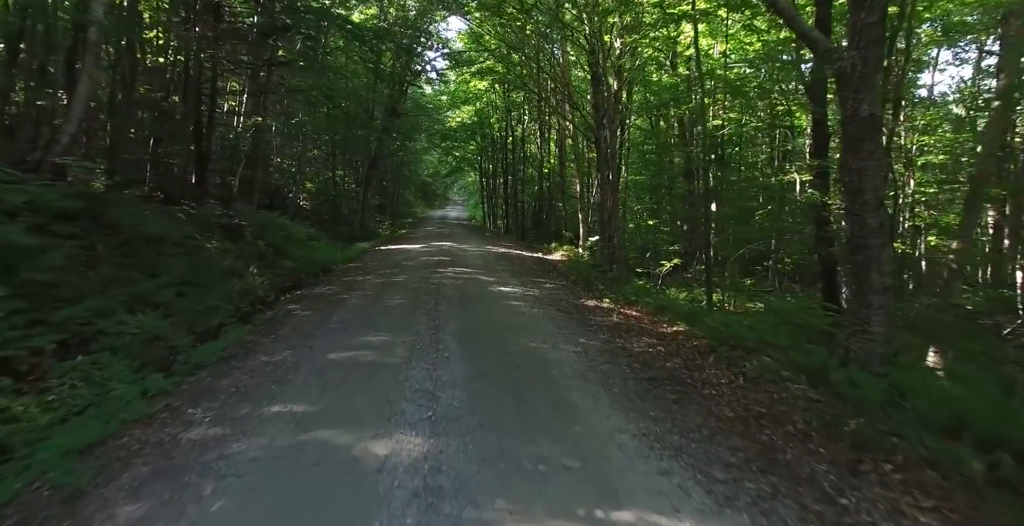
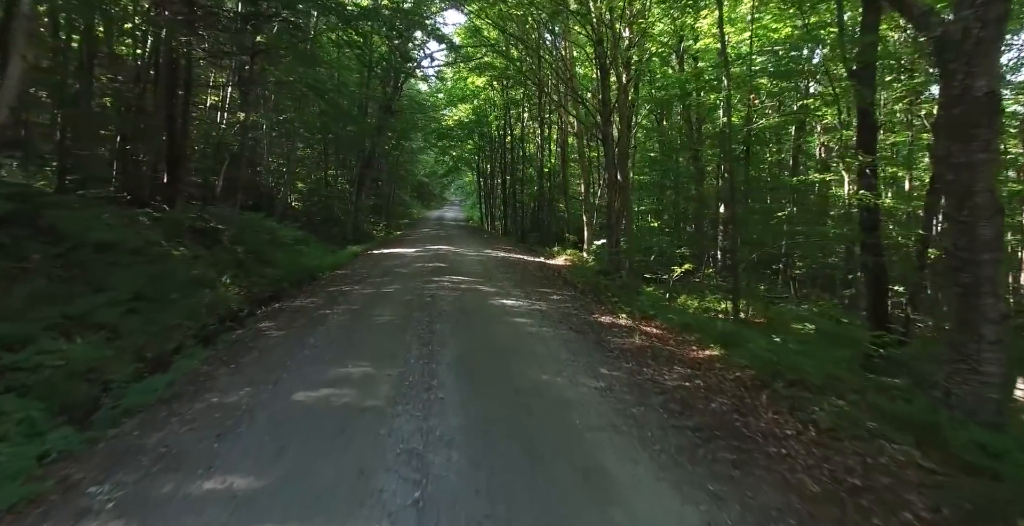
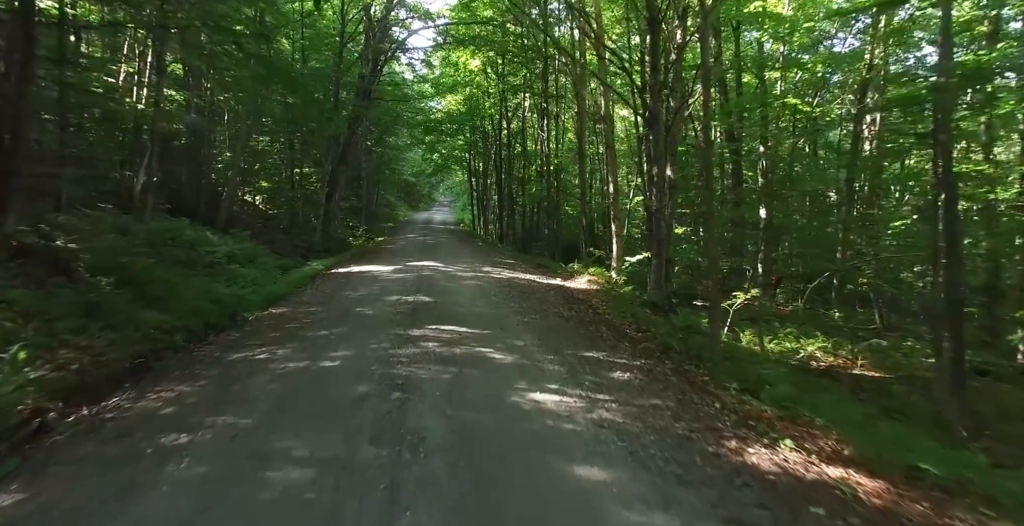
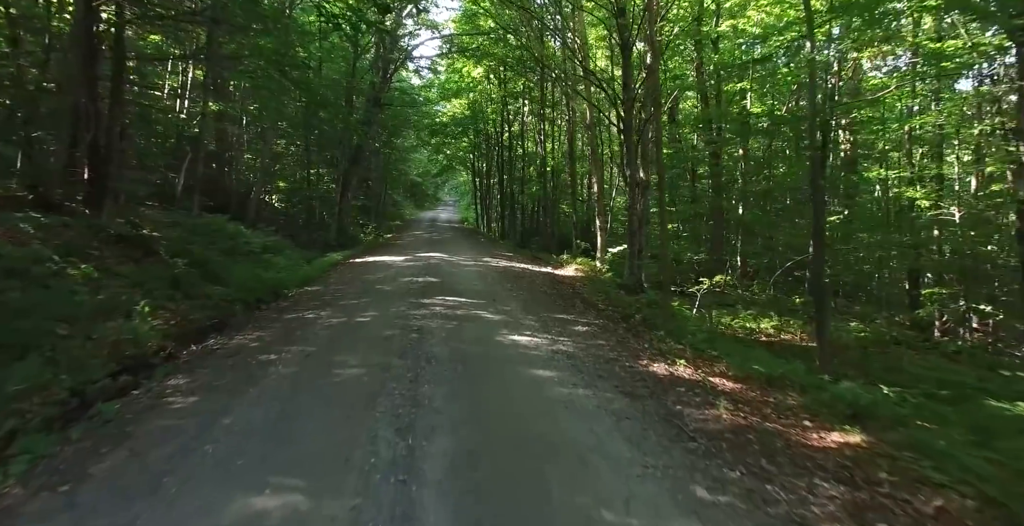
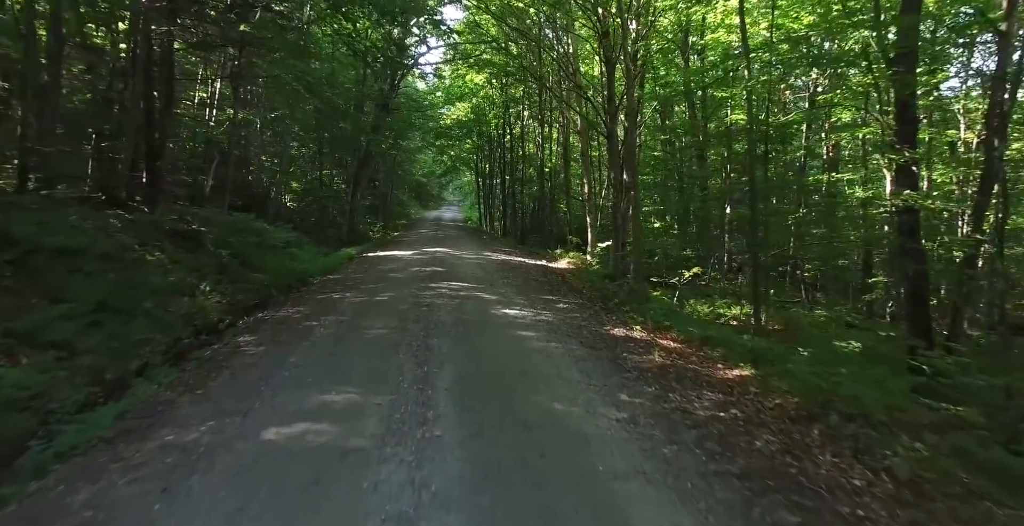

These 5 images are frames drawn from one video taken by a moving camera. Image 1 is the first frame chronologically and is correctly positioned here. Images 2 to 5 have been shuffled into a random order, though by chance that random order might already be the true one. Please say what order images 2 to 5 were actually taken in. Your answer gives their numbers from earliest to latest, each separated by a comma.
2, 5, 4, 3
